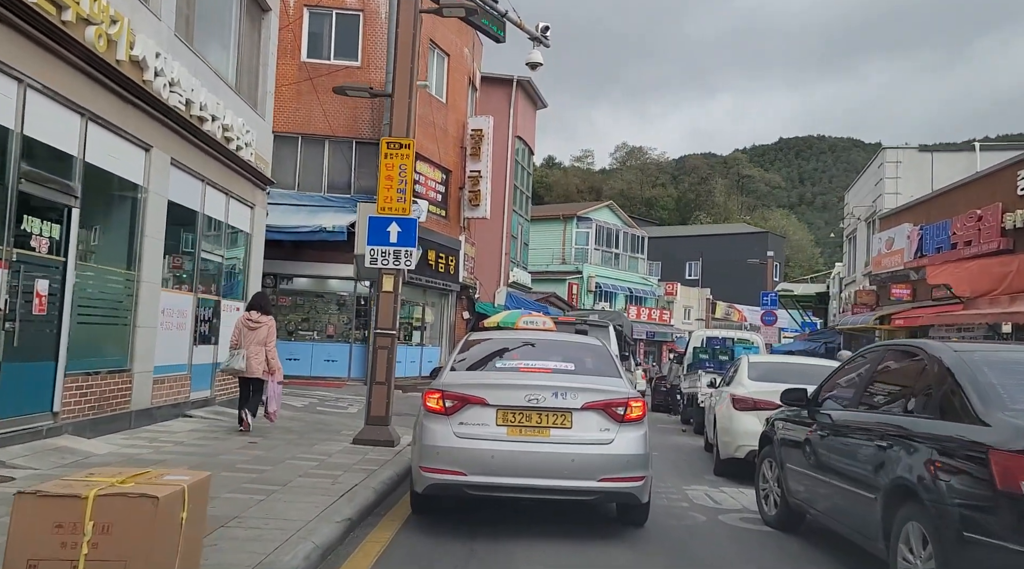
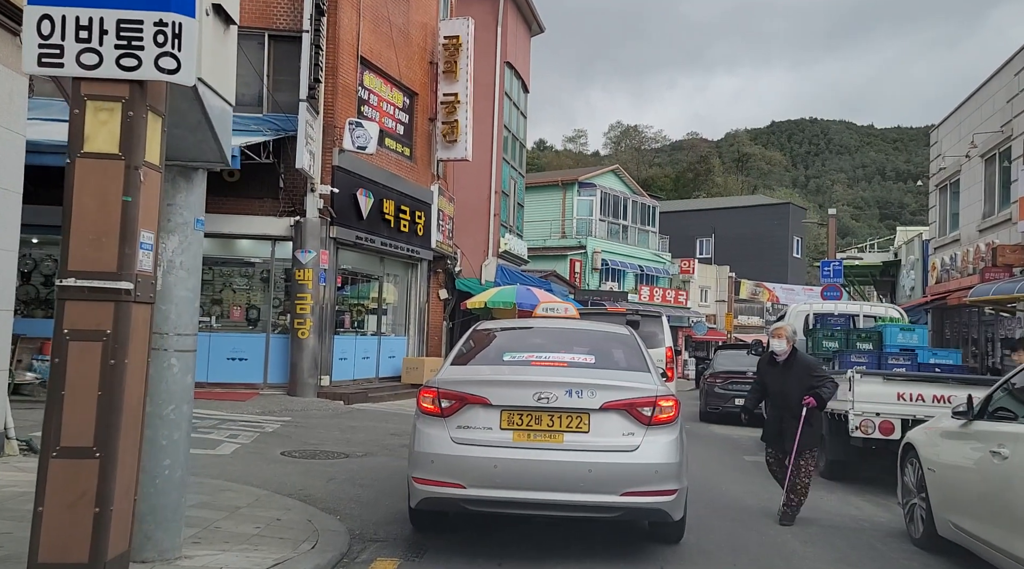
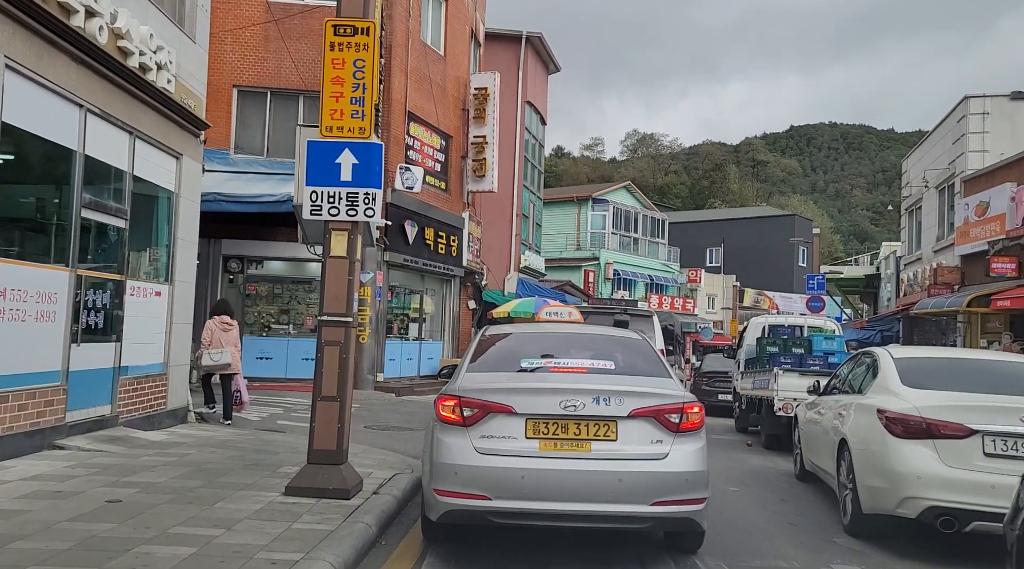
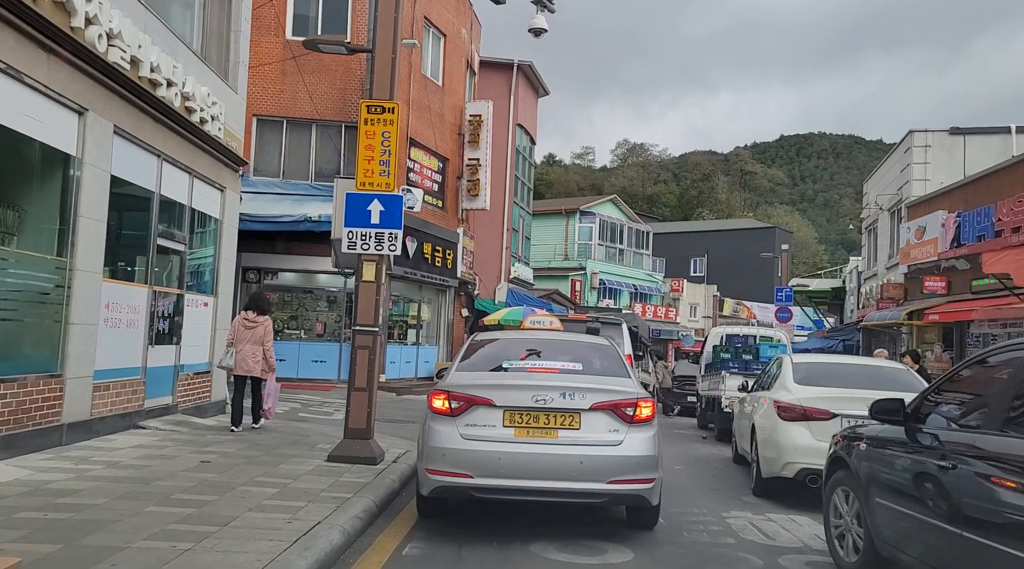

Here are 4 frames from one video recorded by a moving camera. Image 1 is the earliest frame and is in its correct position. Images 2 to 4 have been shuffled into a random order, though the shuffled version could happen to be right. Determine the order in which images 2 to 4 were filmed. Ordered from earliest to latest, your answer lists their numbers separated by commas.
4, 3, 2
